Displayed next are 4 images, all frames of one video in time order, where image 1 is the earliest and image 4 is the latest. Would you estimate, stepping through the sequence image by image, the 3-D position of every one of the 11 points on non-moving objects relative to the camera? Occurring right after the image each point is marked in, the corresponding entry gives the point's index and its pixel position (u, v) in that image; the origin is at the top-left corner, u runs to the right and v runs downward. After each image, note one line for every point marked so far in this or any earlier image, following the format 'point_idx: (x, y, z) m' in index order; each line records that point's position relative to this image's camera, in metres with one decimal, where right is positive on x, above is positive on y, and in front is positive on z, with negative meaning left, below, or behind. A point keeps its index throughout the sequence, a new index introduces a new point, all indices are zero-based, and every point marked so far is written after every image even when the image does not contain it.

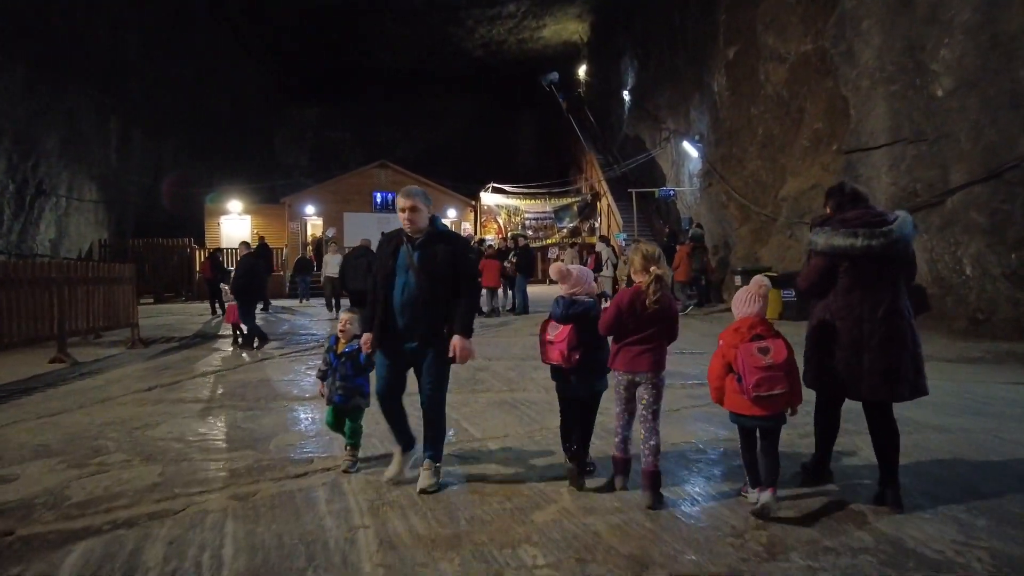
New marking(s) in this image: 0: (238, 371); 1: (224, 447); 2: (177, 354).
0: (-3.8, -1.2, +9.1) m
1: (-2.4, -1.3, +5.4) m
2: (-5.8, -1.1, +11.4) m
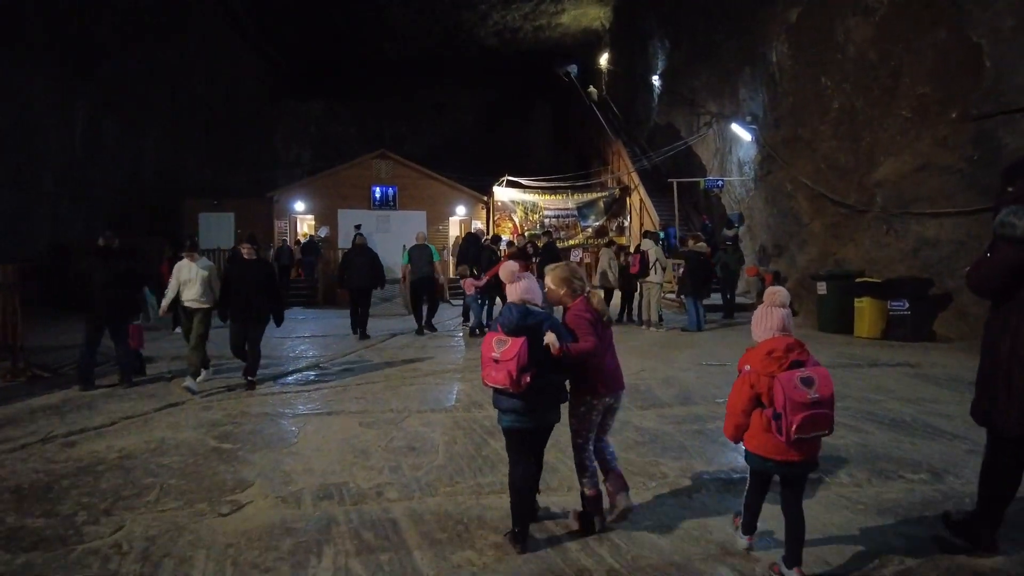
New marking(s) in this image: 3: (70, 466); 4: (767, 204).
0: (-3.5, -1.3, +5.7) m
1: (-2.2, -1.4, +2.0) m
2: (-5.5, -1.3, +8.0) m
3: (-3.2, -1.3, +4.8) m
4: (+6.8, +2.2, +17.6) m
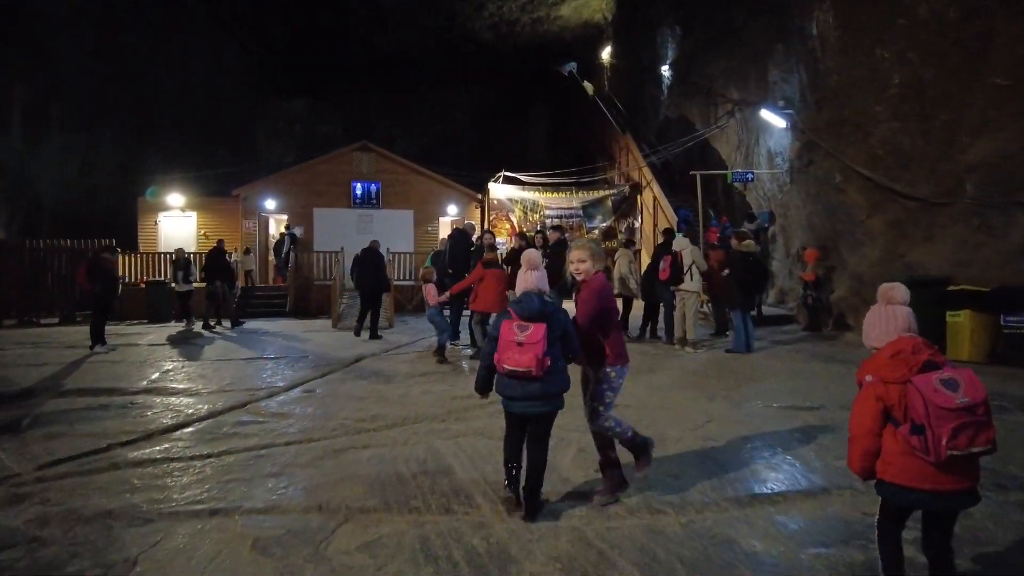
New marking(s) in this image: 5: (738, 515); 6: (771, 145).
0: (-3.5, -1.3, +3.0) m
1: (-2.1, -1.4, -0.7) m
2: (-5.4, -1.4, +5.3) m
3: (-3.1, -1.4, +2.1) m
4: (+6.8, +2.0, +15.0) m
5: (+1.4, -1.4, +4.1) m
6: (+7.1, +3.9, +18.0) m
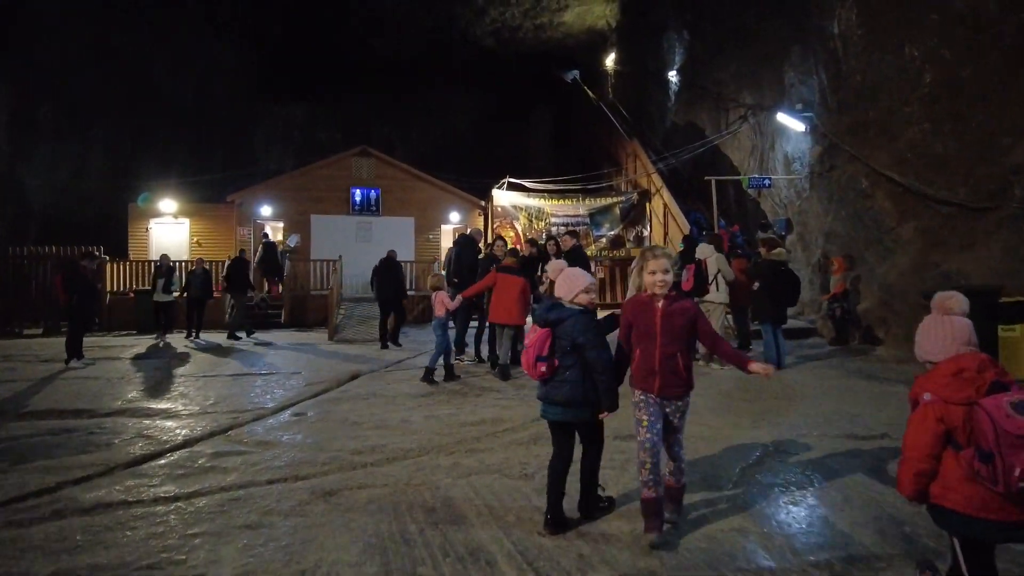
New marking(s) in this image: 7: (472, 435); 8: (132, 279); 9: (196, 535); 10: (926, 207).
0: (-3.3, -1.4, +2.2) m
1: (-1.9, -1.4, -1.5) m
2: (-5.3, -1.4, +4.5) m
3: (-3.0, -1.4, +1.3) m
4: (+6.9, +1.8, +14.2) m
5: (+1.6, -1.5, +3.3) m
6: (+7.3, +3.6, +17.2) m
7: (-0.3, -1.3, +6.1) m
8: (-10.4, +0.2, +18.1) m
9: (-1.8, -1.4, +3.8) m
10: (+7.4, +1.5, +11.9) m
